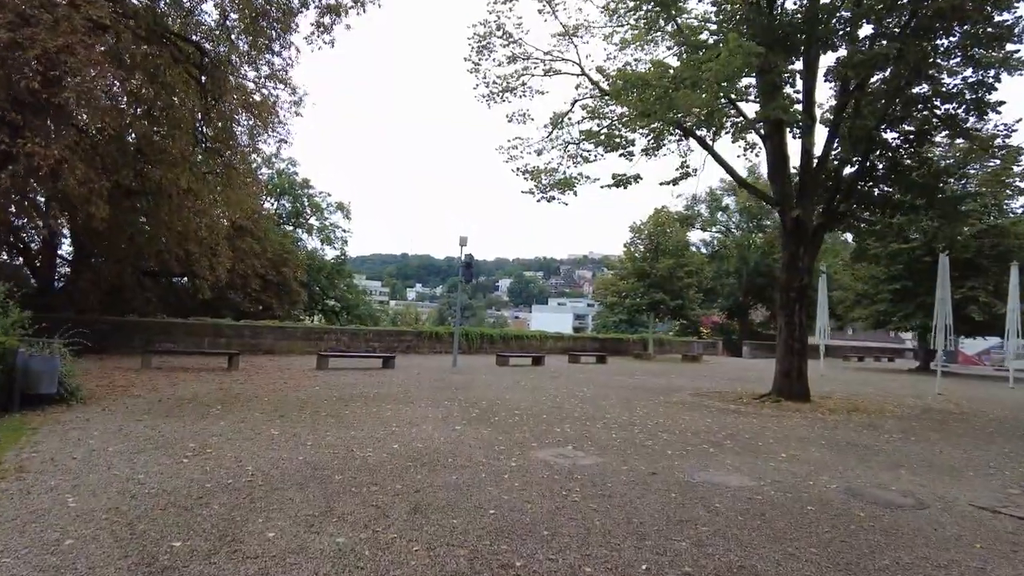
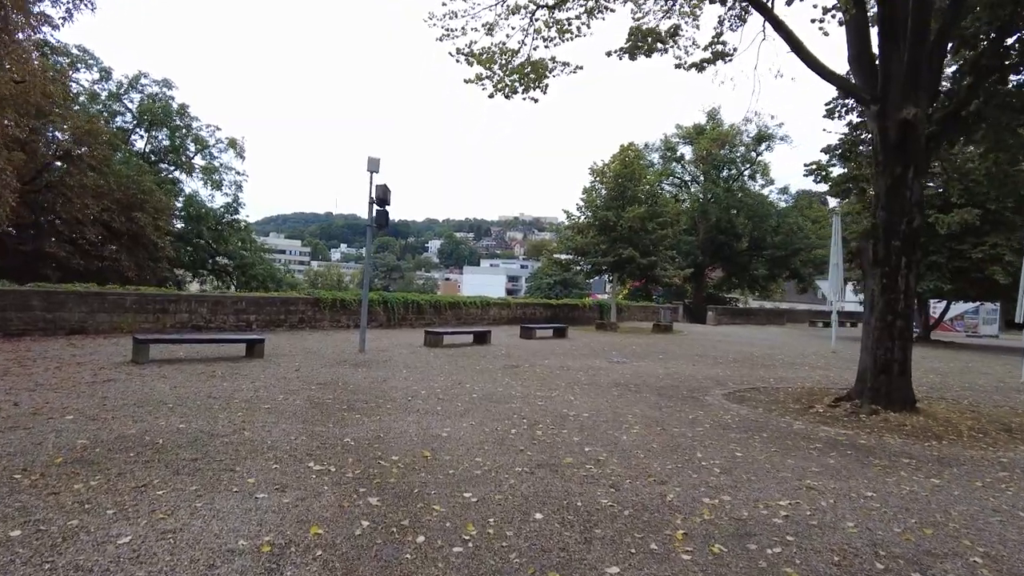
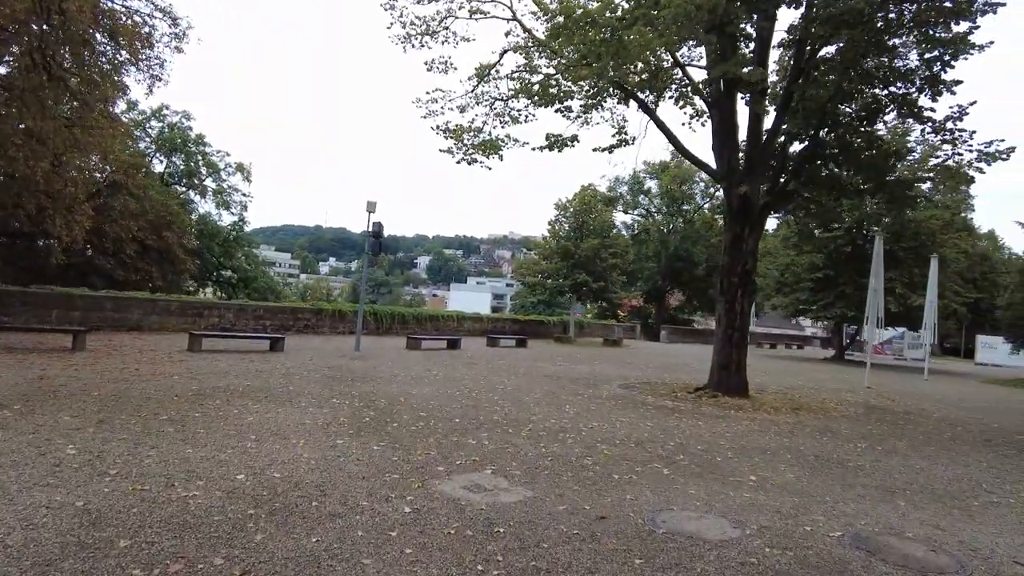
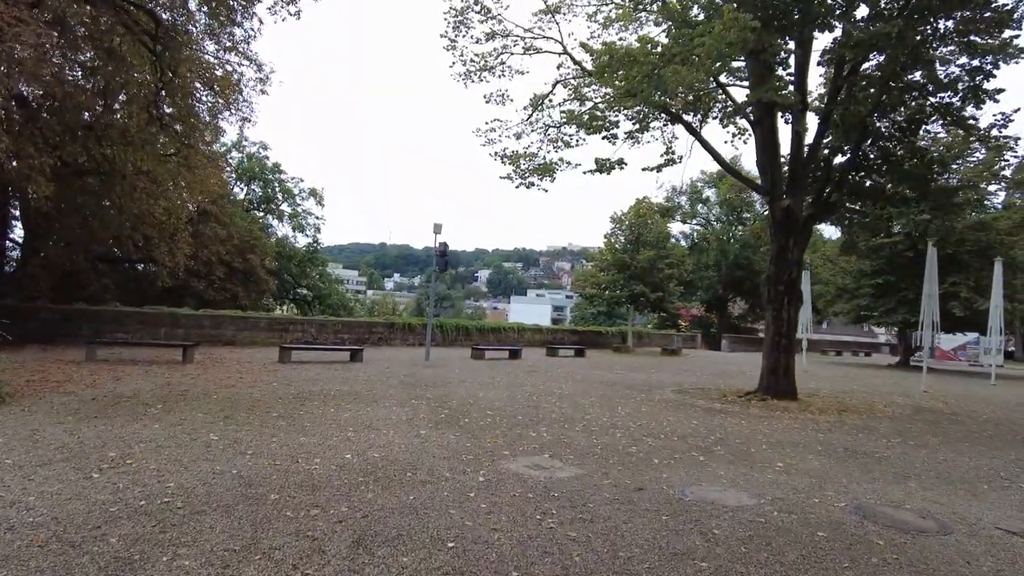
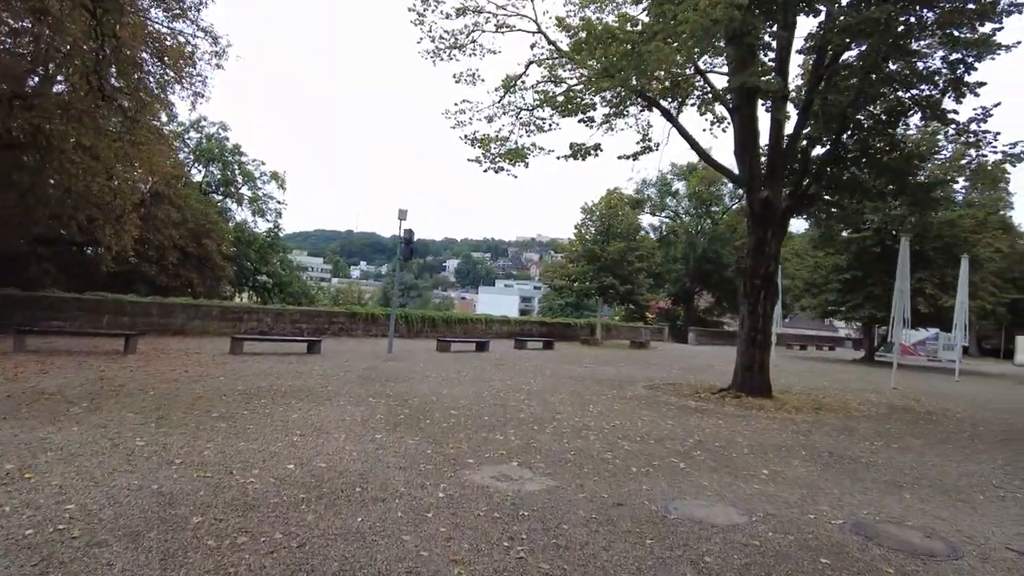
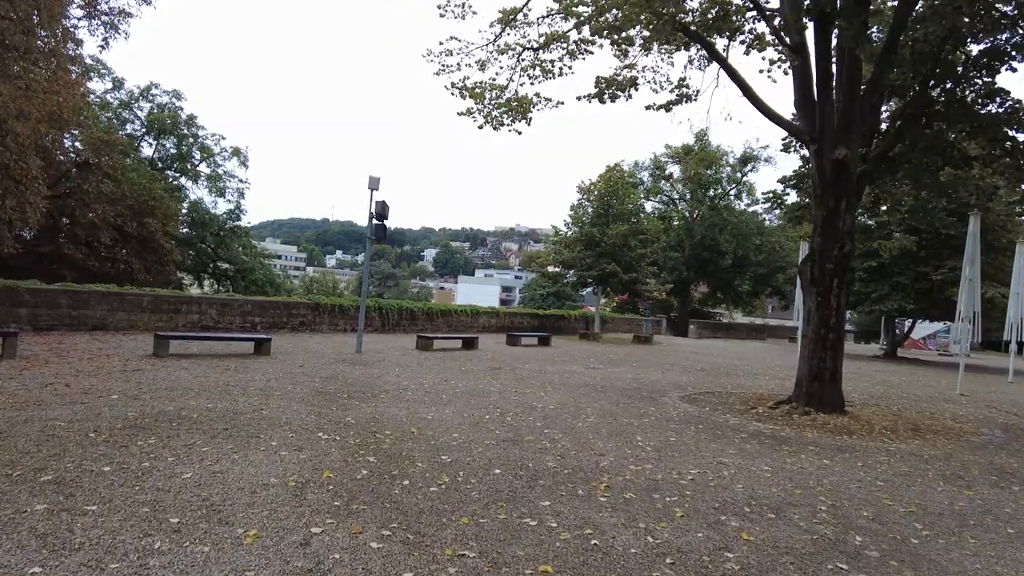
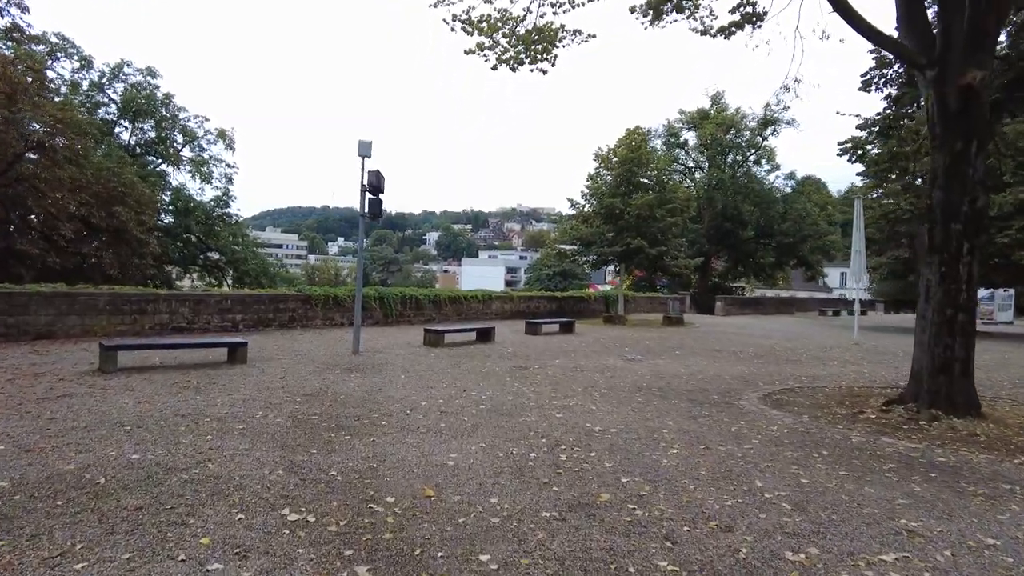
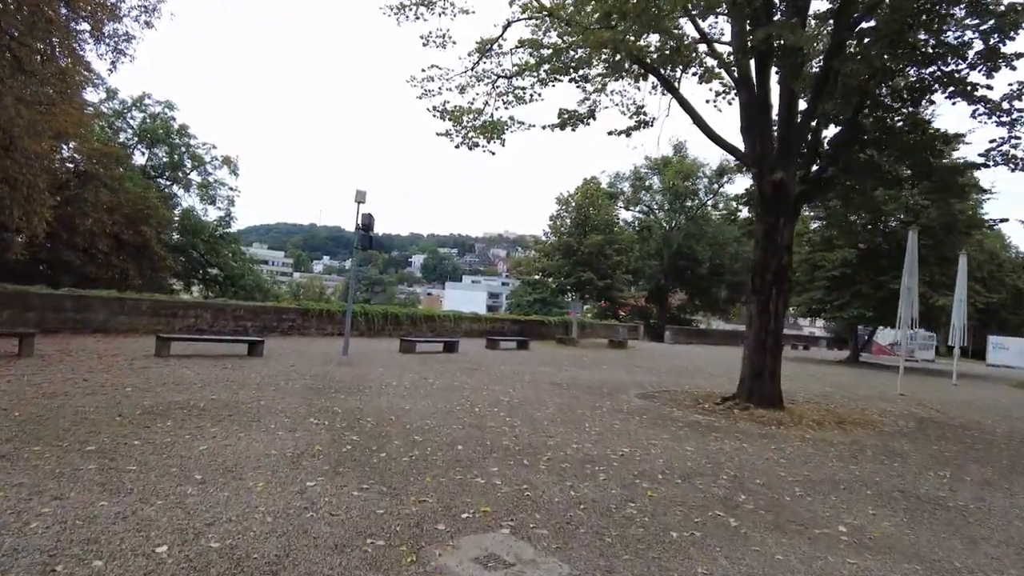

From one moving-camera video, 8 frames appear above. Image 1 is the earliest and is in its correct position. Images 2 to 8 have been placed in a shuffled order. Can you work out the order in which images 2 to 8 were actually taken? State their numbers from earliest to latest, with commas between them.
4, 5, 3, 8, 6, 2, 7
